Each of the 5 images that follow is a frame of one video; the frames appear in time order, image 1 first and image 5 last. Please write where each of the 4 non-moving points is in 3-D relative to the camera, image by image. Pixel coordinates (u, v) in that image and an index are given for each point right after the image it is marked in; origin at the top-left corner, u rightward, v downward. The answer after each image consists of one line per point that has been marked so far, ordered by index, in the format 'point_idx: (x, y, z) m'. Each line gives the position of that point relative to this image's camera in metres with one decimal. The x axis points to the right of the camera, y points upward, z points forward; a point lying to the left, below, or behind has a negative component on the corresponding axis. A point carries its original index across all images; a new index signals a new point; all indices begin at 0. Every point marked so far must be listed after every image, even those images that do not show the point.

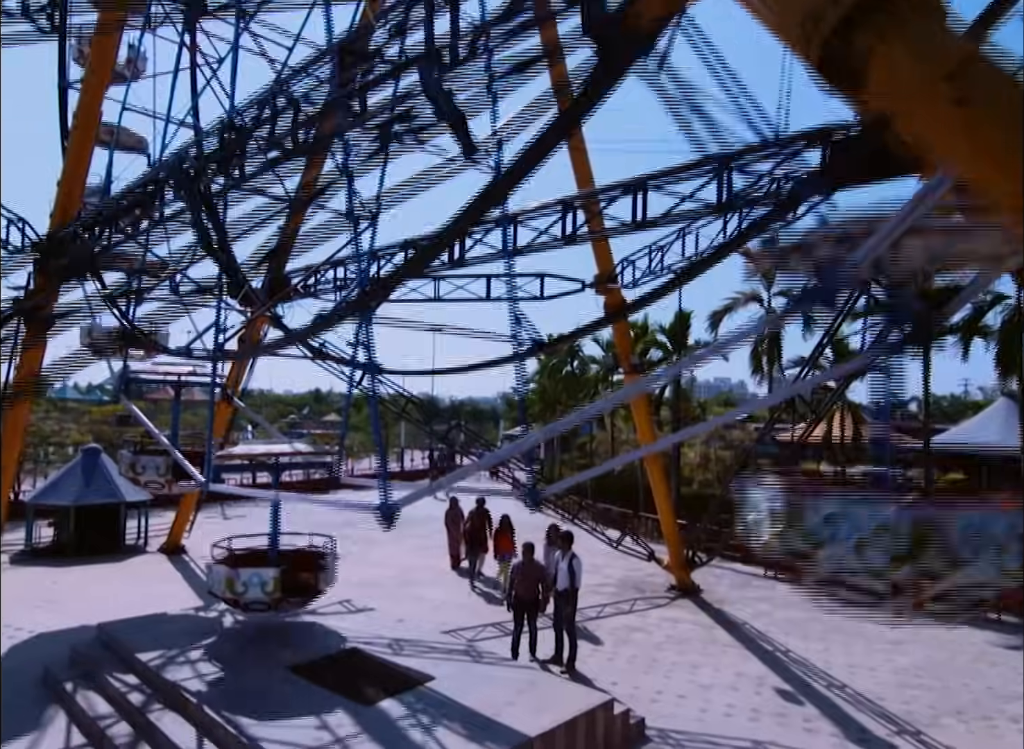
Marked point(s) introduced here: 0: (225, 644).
0: (-3.3, -3.2, +9.7) m
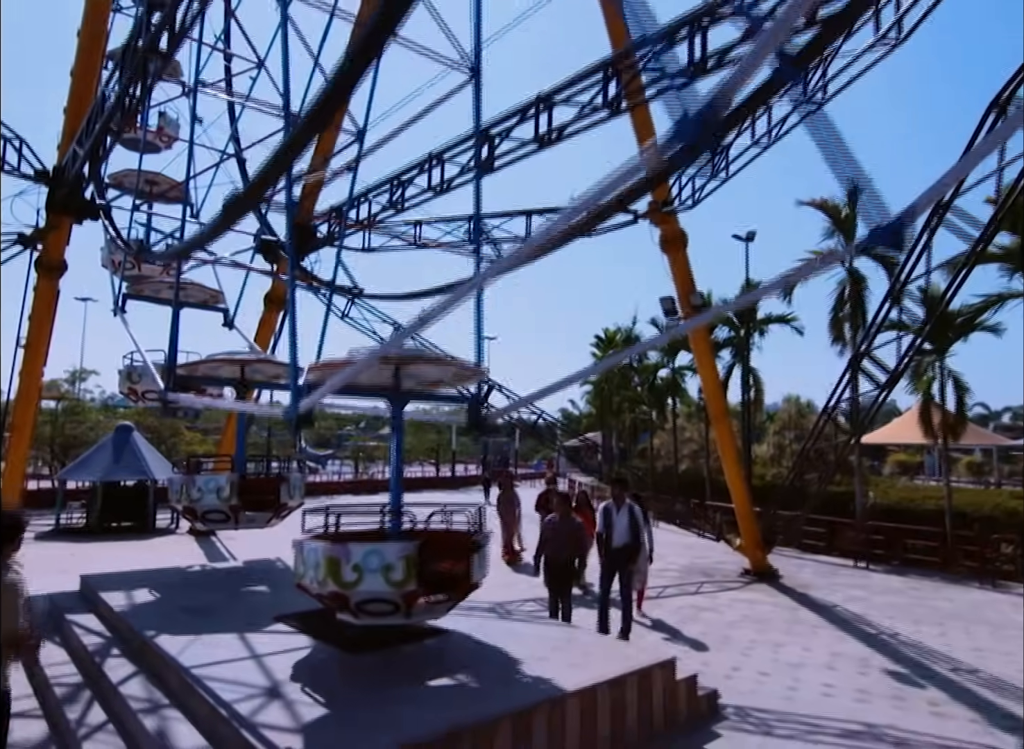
0: (-2.9, -2.3, +8.2) m
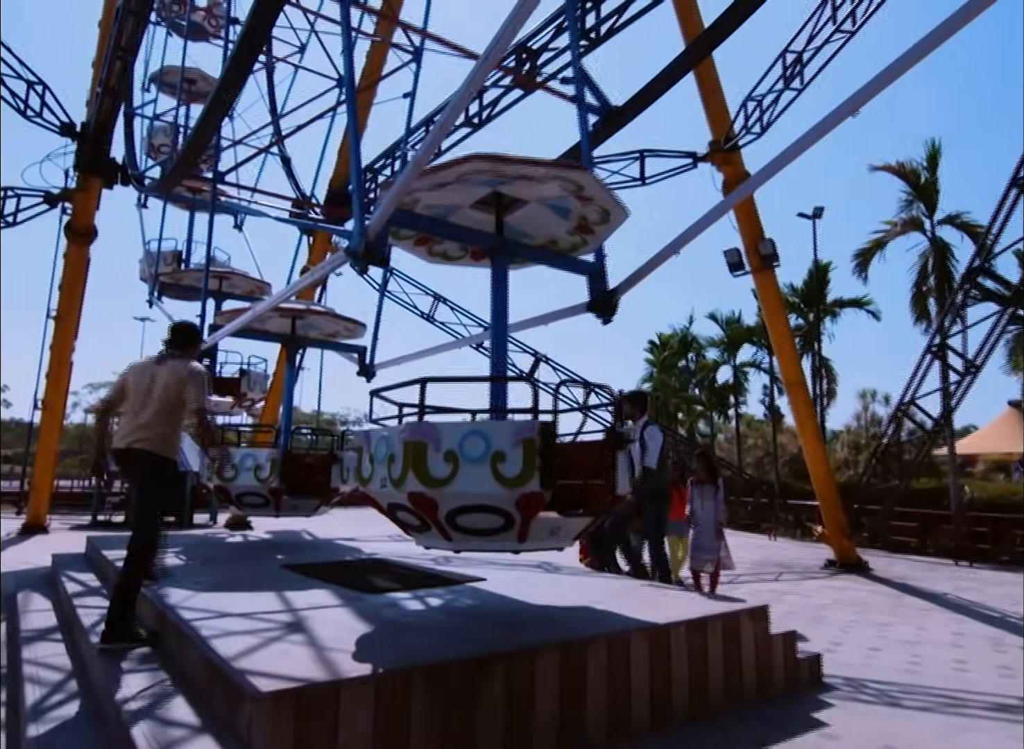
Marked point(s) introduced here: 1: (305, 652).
0: (-2.5, -1.7, +7.3) m
1: (-0.9, -1.2, +3.6) m
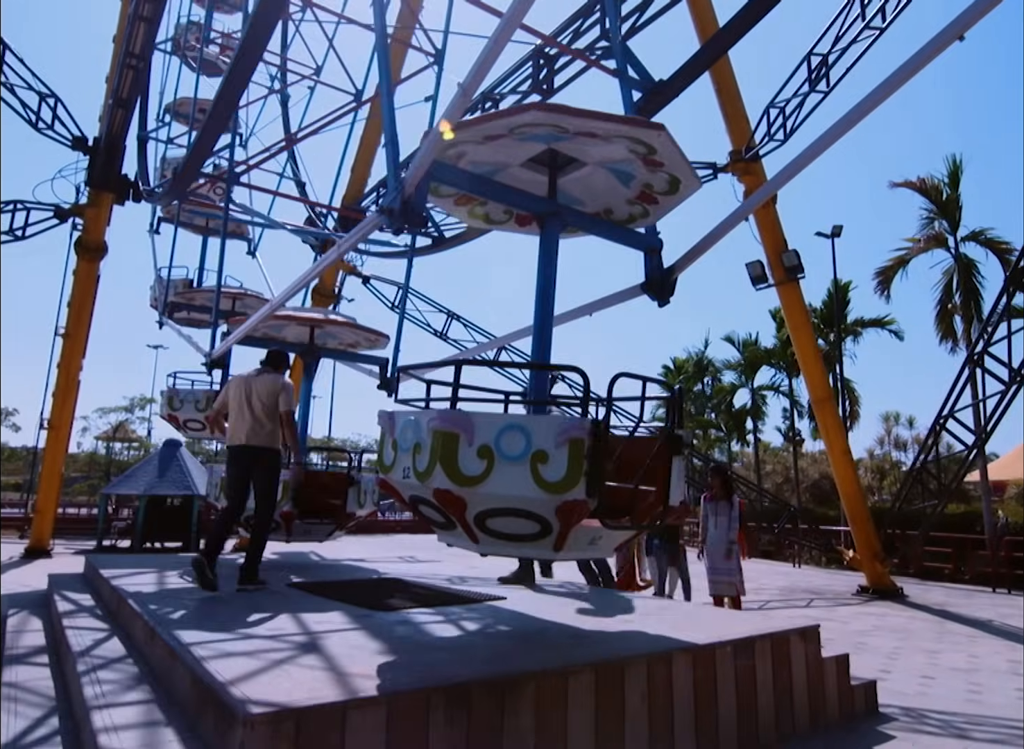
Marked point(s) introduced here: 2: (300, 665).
0: (-2.3, -1.7, +6.9) m
1: (-0.8, -1.2, +3.3) m
2: (-0.9, -1.2, +3.4) m
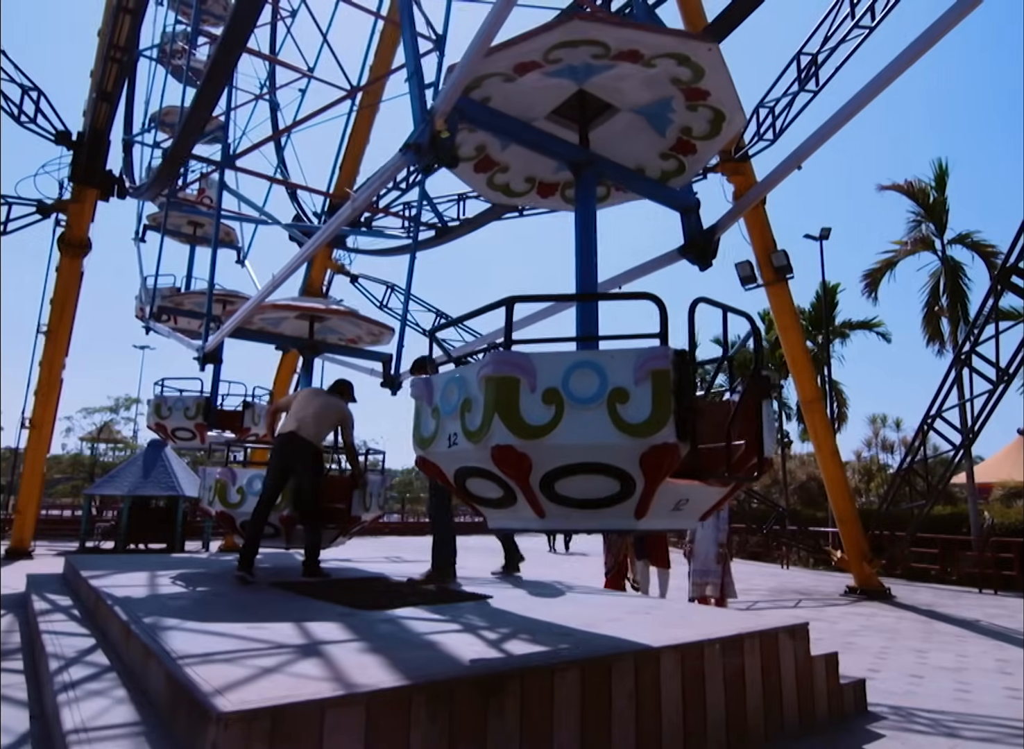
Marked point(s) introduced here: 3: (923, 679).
0: (-2.4, -1.7, +6.8) m
1: (-0.9, -1.1, +3.2) m
2: (-1.0, -1.2, +3.4) m
3: (+2.5, -1.9, +5.0) m
